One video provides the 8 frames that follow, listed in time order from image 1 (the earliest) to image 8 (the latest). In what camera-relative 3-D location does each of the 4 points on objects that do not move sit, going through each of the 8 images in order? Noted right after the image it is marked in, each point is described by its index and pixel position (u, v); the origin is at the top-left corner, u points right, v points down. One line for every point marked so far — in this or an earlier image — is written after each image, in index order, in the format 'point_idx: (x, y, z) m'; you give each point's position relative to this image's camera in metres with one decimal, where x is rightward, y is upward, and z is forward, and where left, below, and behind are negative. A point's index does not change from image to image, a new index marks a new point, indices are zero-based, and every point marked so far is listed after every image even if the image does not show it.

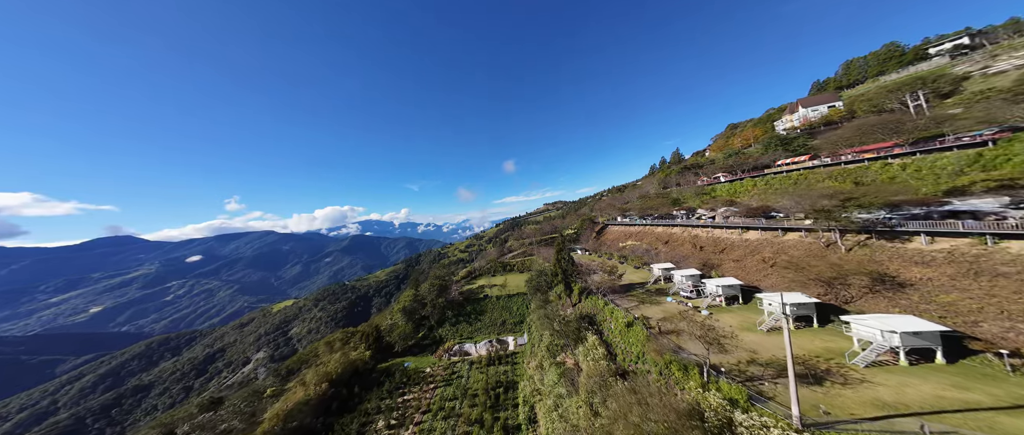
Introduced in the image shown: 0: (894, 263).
0: (+27.7, -3.3, +19.6) m
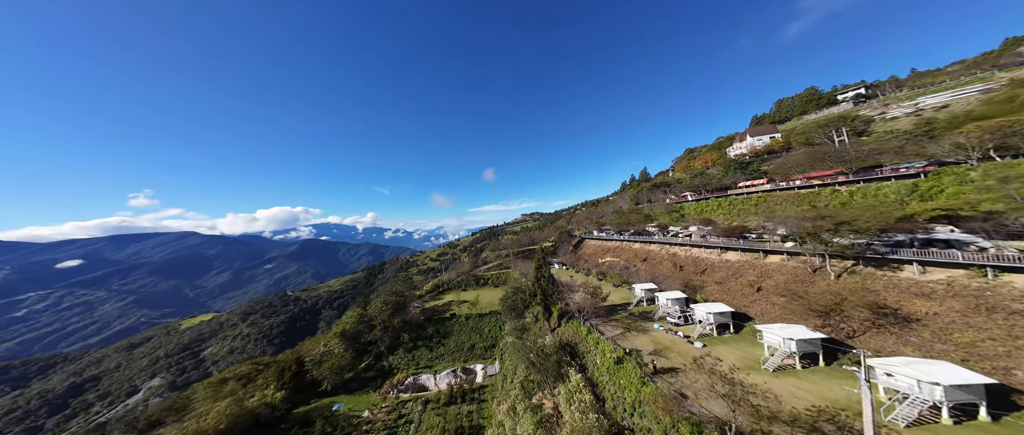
0: (+25.9, -5.2, +18.6) m
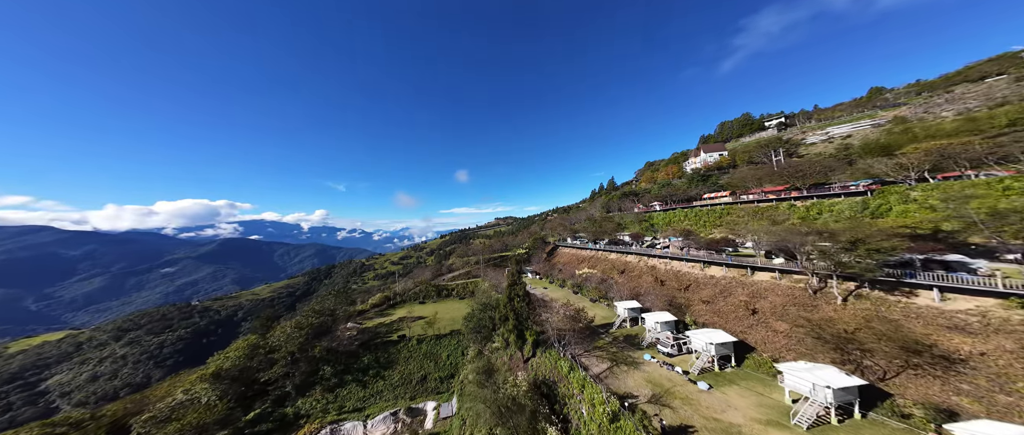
0: (+24.0, -6.3, +16.2) m
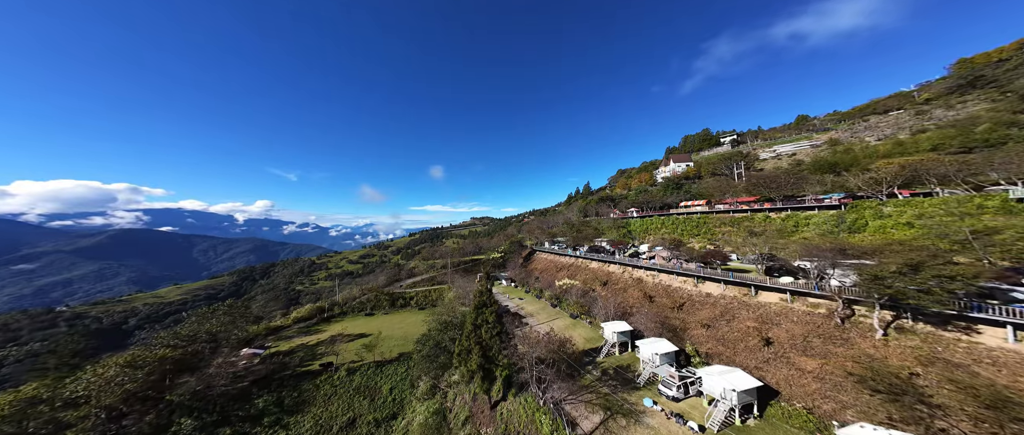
0: (+22.4, -7.3, +12.7) m
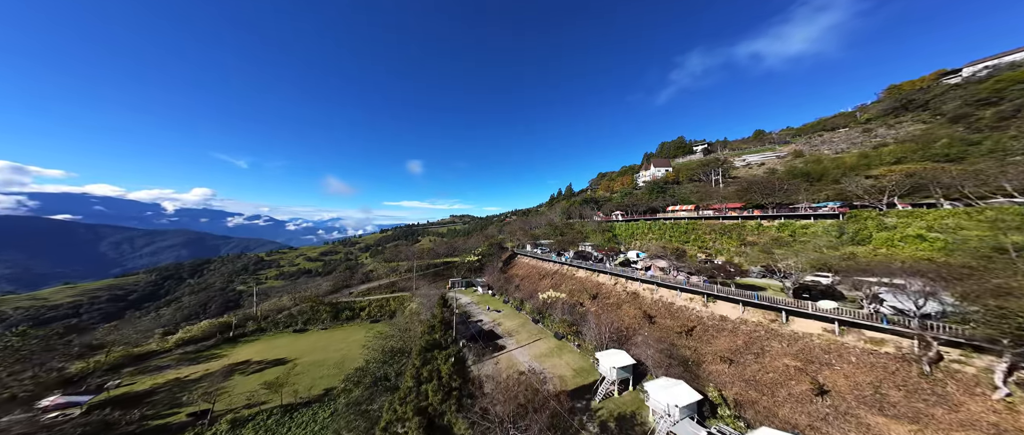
0: (+21.1, -7.8, +8.1) m
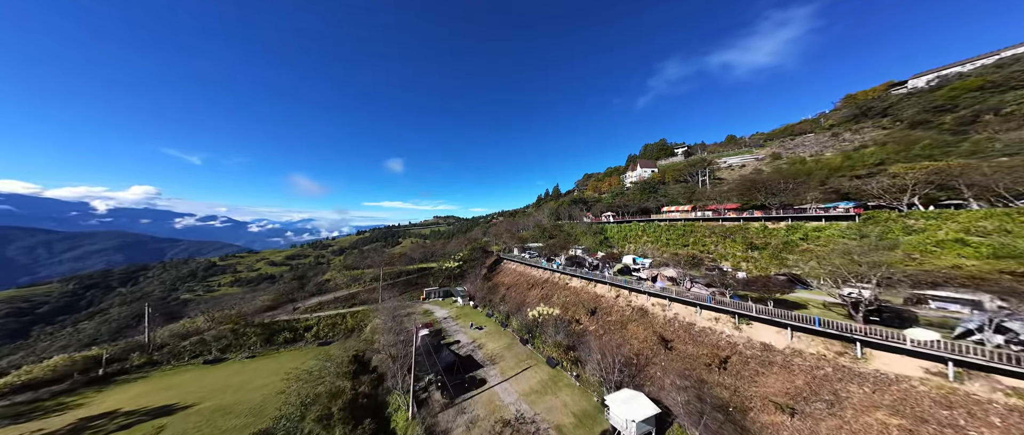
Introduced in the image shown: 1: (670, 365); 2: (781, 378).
0: (+20.5, -7.6, +3.1) m
1: (+11.2, -10.5, +19.5) m
2: (+15.2, -8.9, +15.2) m
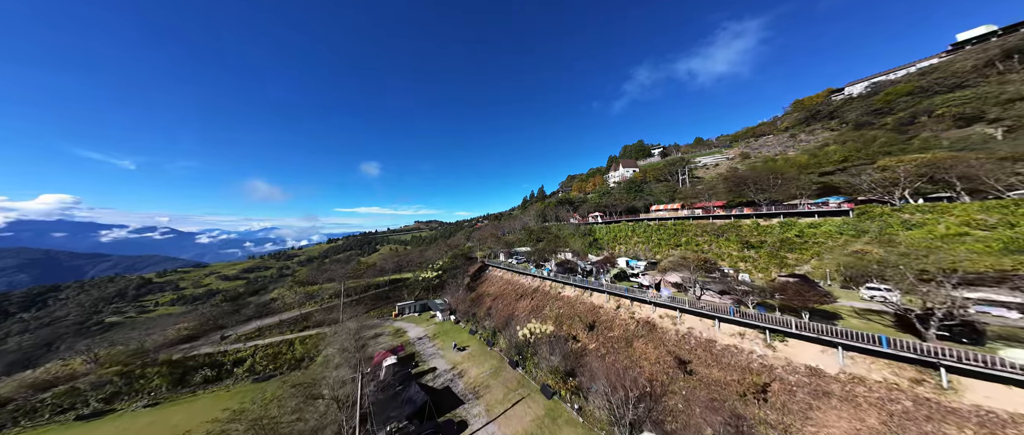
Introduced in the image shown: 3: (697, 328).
0: (+20.8, -7.1, +0.2) m
1: (+10.6, -10.3, +16.0) m
2: (+14.8, -8.6, +11.9) m
3: (+13.4, -7.6, +19.0) m
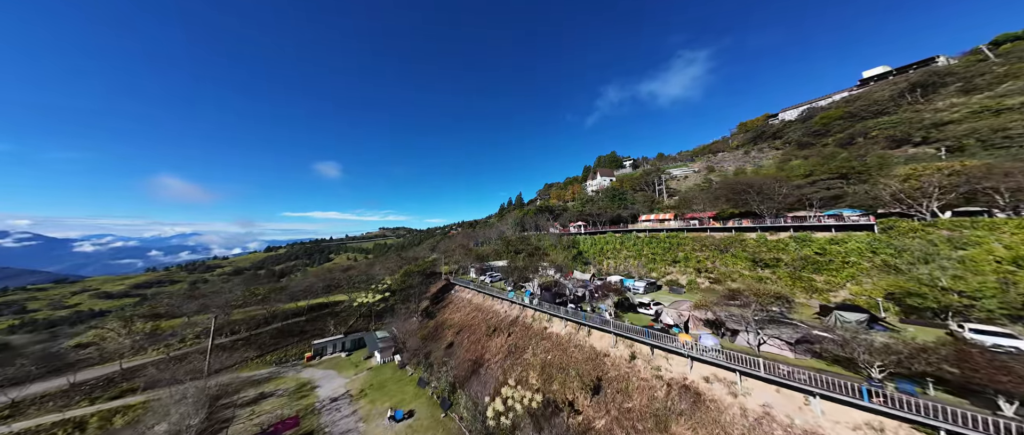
0: (+20.8, -6.8, -7.0) m
1: (+9.2, -10.4, +7.6) m
2: (+13.8, -8.7, +4.0) m
3: (+11.8, -7.8, +11.0) m
